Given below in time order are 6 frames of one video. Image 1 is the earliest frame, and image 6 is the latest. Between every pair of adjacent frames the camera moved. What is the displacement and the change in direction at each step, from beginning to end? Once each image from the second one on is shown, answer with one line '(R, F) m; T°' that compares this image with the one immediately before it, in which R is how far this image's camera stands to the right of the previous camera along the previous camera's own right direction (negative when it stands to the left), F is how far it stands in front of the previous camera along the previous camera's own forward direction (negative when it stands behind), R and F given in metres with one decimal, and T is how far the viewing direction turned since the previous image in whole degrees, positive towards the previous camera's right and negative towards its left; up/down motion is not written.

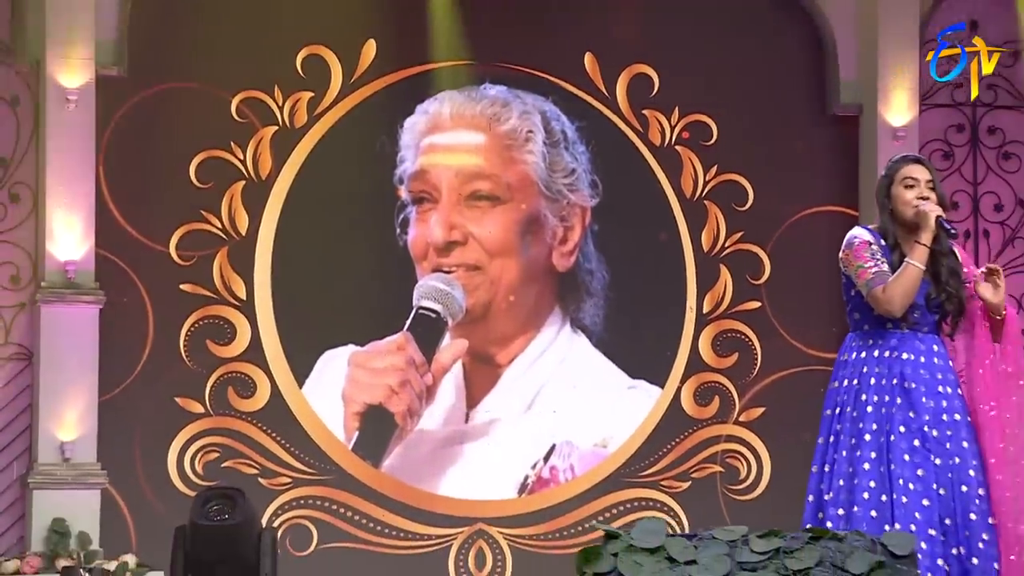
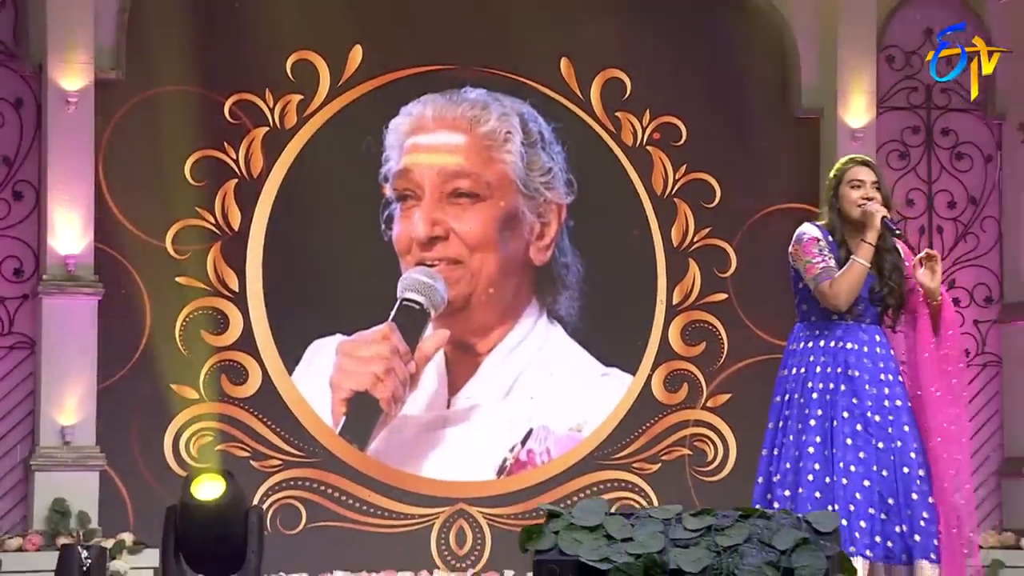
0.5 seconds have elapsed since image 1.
(0.0, -0.4) m; +1°
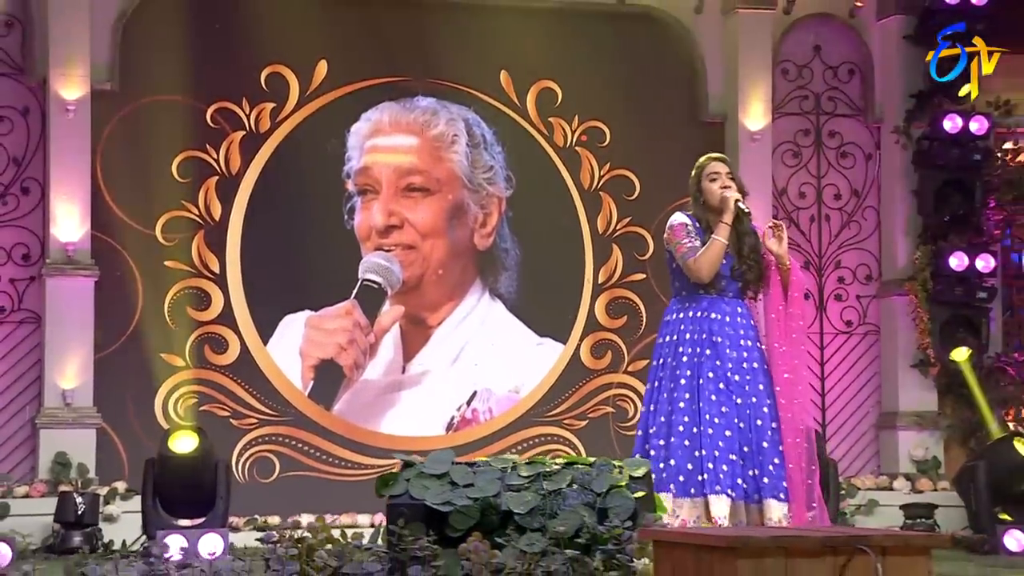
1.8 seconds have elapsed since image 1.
(+0.1, -1.1) m; +2°
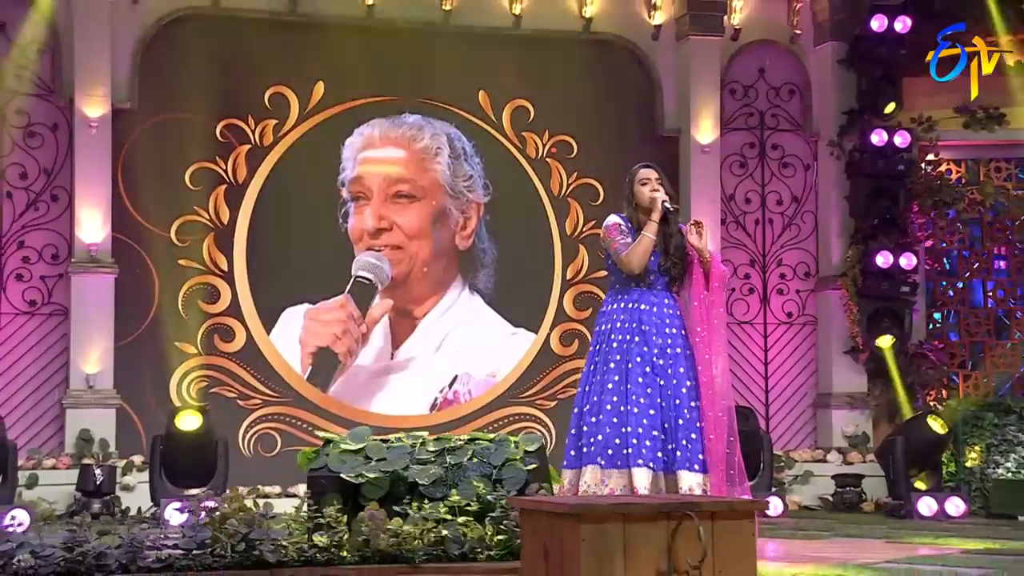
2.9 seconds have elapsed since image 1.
(0.0, -1.0) m; +1°
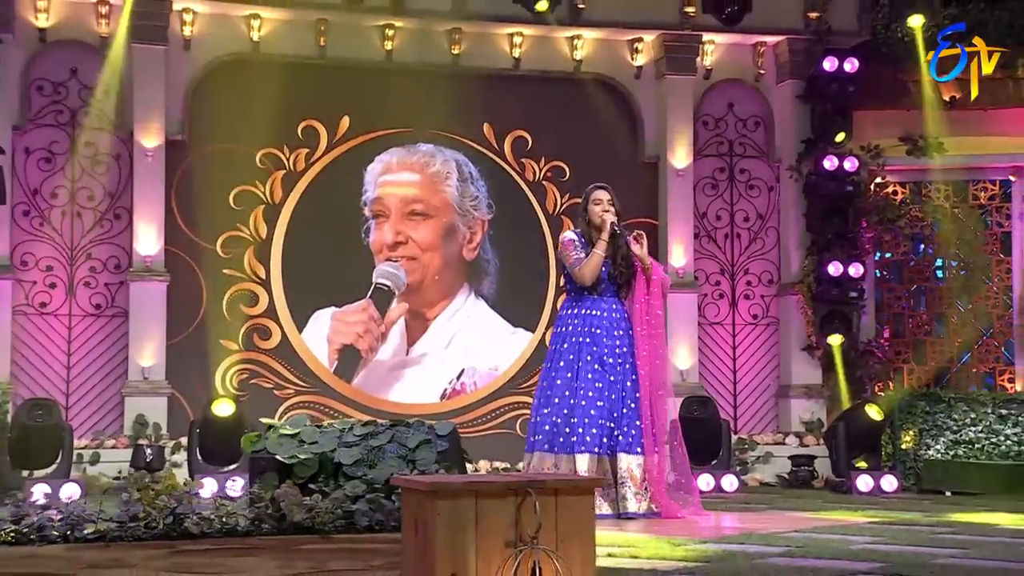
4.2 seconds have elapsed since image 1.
(0.0, -1.3) m; 0°
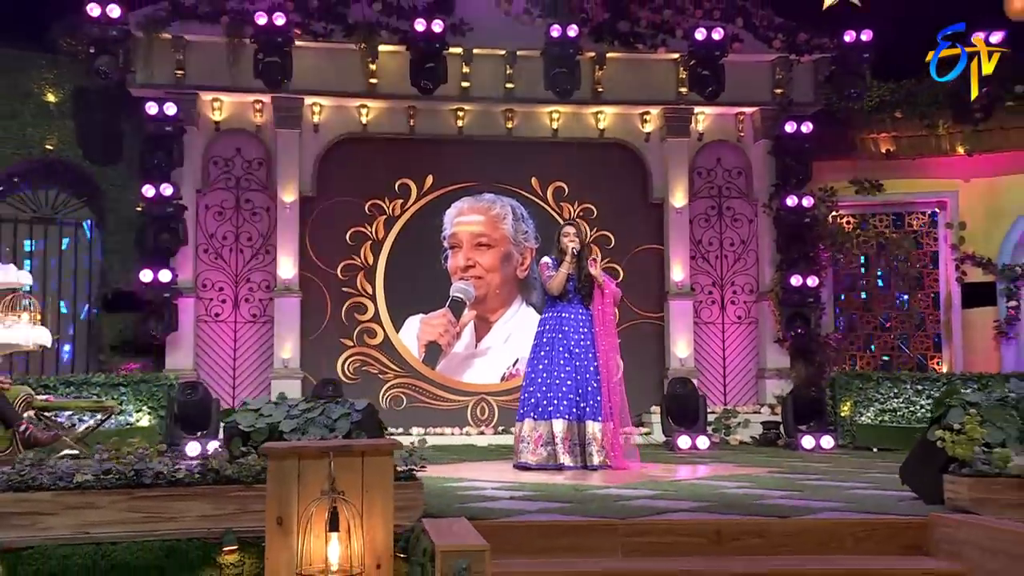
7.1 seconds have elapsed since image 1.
(+0.4, -3.5) m; -4°
